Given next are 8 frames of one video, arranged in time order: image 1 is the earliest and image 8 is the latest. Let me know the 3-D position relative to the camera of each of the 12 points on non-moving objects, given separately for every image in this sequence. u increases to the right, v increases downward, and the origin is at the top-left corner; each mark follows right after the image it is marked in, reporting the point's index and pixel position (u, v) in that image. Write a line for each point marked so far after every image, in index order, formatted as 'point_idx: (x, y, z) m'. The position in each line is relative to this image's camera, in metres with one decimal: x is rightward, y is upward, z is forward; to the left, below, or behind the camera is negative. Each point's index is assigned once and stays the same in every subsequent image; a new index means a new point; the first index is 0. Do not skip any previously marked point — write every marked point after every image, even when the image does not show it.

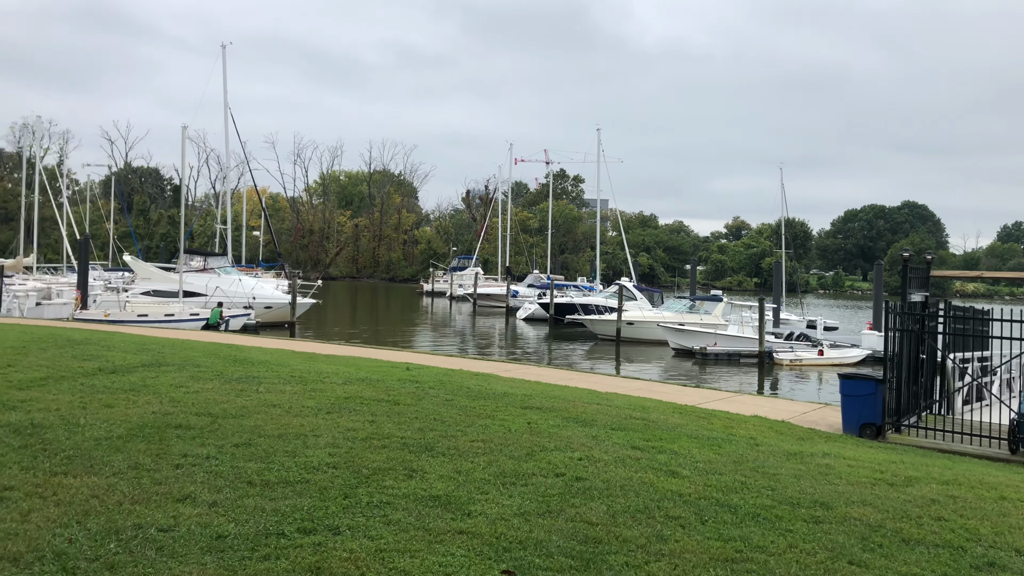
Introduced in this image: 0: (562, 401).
0: (+0.7, -1.5, +9.7) m
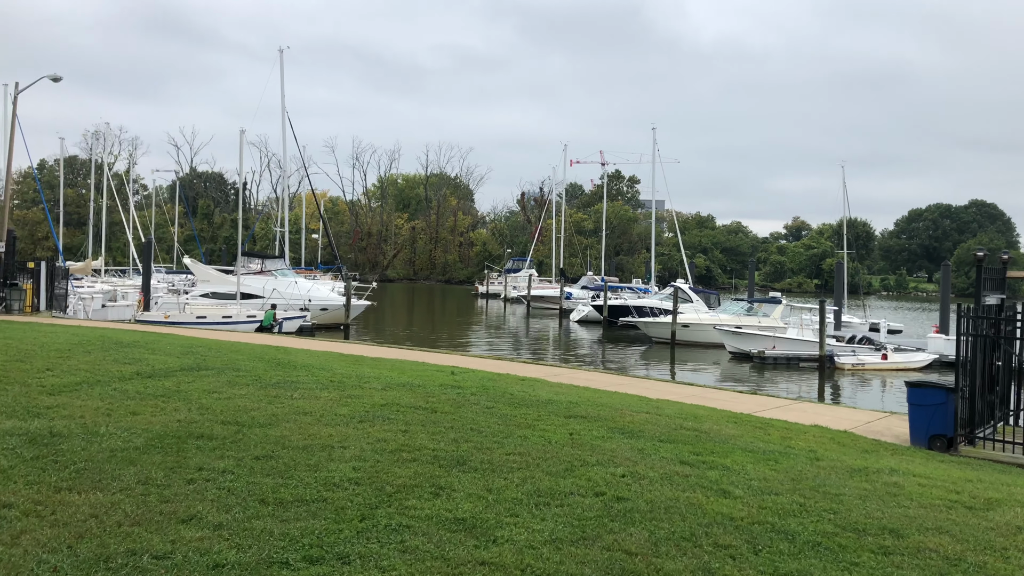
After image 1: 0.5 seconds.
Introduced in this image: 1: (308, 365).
0: (+1.2, -1.6, +9.2) m
1: (-3.4, -1.3, +11.9) m
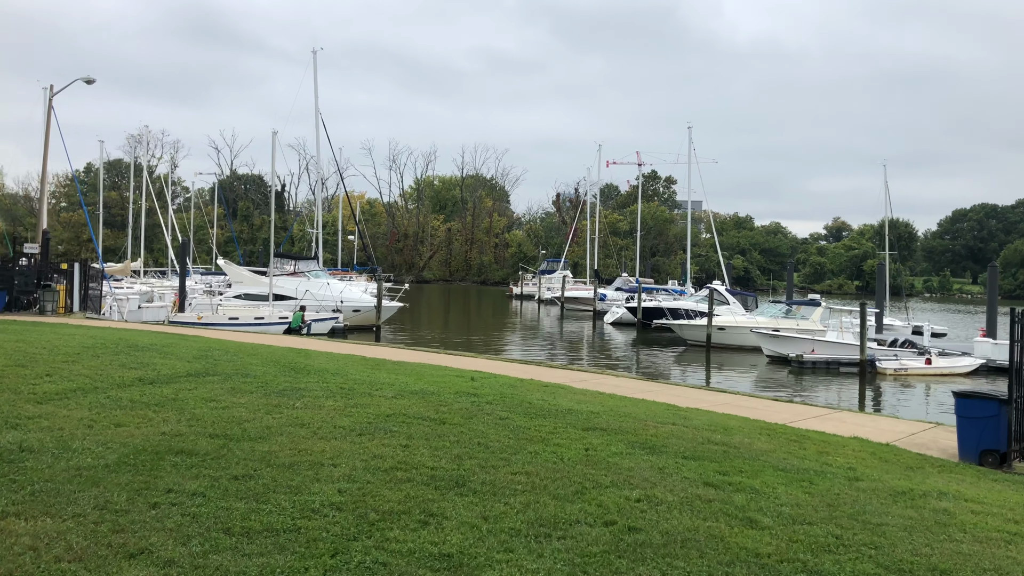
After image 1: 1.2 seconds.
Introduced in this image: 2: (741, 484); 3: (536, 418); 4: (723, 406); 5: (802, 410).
0: (+1.4, -1.6, +8.7) m
1: (-3.0, -1.3, +11.5) m
2: (+1.9, -1.6, +5.8) m
3: (+0.3, -1.5, +8.1) m
4: (+3.7, -2.1, +12.5) m
5: (+5.1, -2.1, +12.5) m
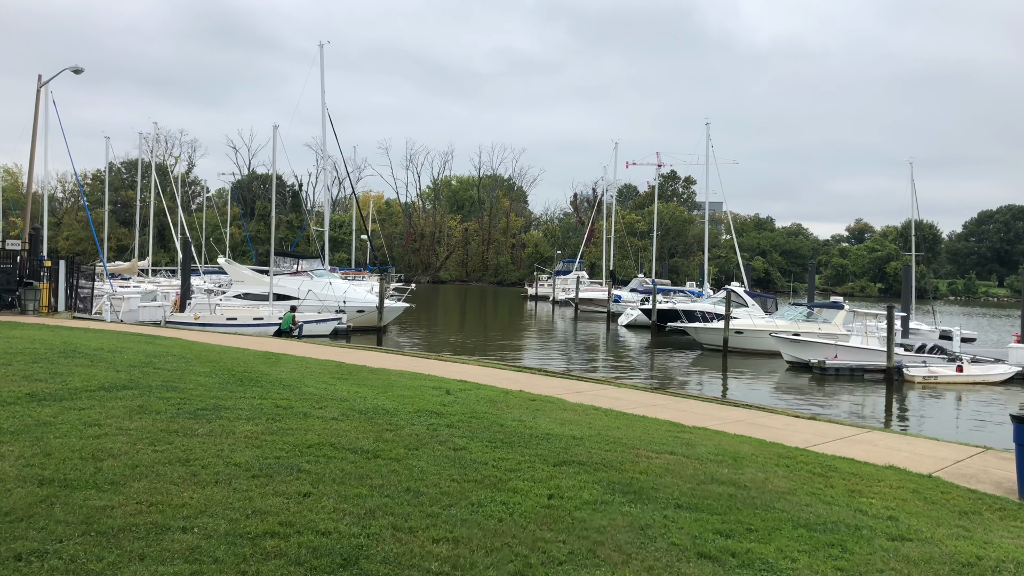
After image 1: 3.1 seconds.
0: (+1.1, -1.6, +7.2) m
1: (-3.3, -1.3, +10.2) m
2: (+1.4, -1.6, +4.3) m
3: (-0.1, -1.5, +6.6) m
4: (+3.5, -2.1, +11.0) m
5: (+4.8, -2.2, +10.9) m
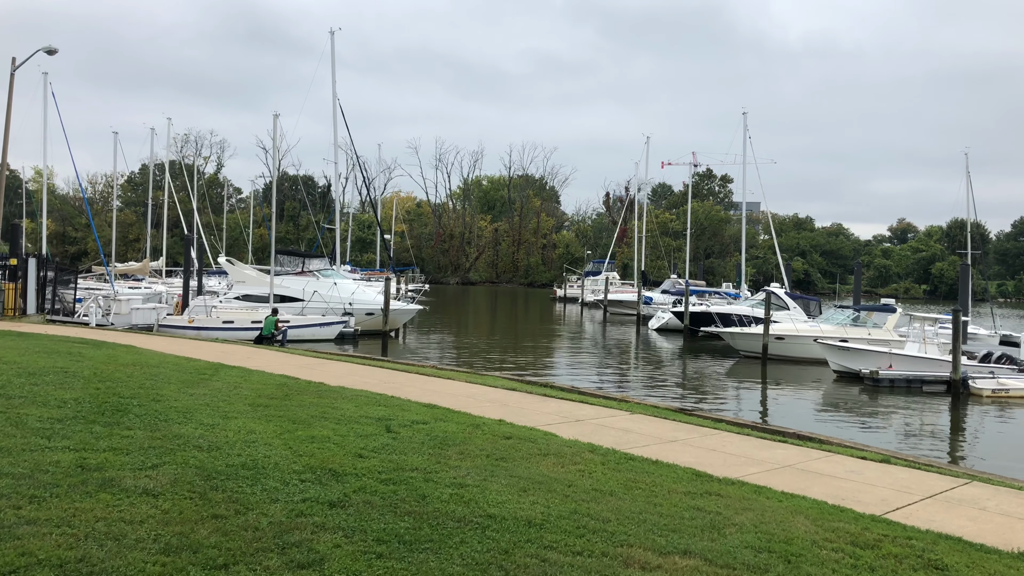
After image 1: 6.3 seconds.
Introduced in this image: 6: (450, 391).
0: (+0.5, -1.6, +4.4) m
1: (-3.7, -1.3, +7.6) m
2: (+0.7, -1.6, +1.6) m
3: (-0.7, -1.5, +3.9) m
4: (+3.1, -2.1, +8.1) m
5: (+4.4, -2.2, +7.9) m
6: (-1.1, -1.8, +12.4) m
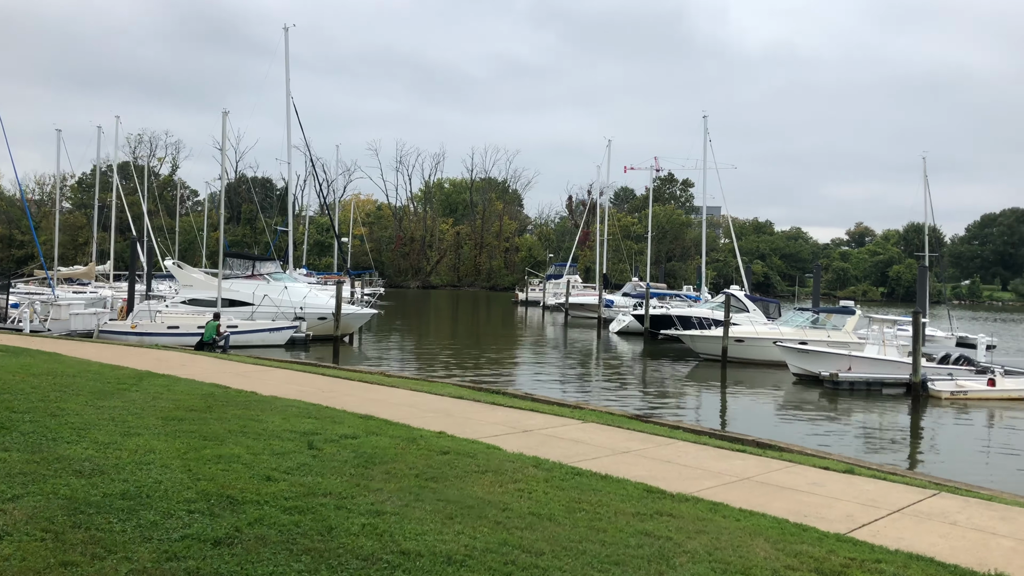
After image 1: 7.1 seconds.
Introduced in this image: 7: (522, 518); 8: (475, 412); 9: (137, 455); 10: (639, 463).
0: (+0.1, -1.6, +3.7) m
1: (-4.3, -1.3, +6.7) m
2: (+0.4, -1.6, +0.9) m
3: (-1.1, -1.5, +3.2) m
4: (+2.5, -2.1, +7.5) m
5: (+3.8, -2.2, +7.5) m
6: (-1.9, -1.8, +11.6) m
7: (+0.1, -1.7, +5.4) m
8: (-0.5, -1.9, +10.8) m
9: (-3.2, -1.4, +6.2) m
10: (+1.5, -2.0, +8.3) m
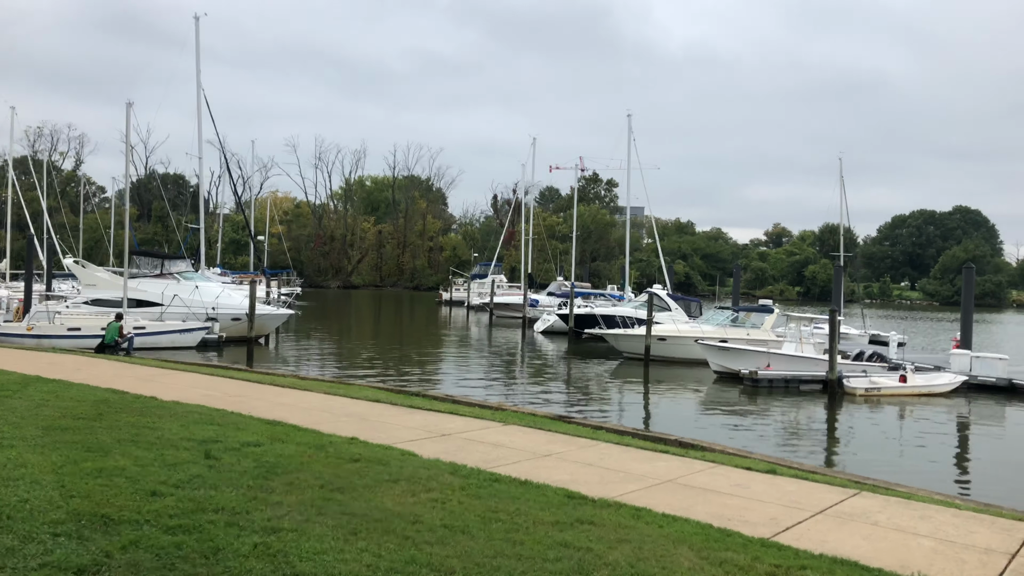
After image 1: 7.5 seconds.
0: (-0.4, -1.6, +3.3) m
1: (-5.1, -1.3, +5.8) m
2: (+0.2, -1.5, +0.5) m
3: (-1.5, -1.4, +2.6) m
4: (+1.6, -2.1, +7.3) m
5: (+2.9, -2.1, +7.3) m
6: (-3.2, -1.8, +10.9) m
7: (-0.6, -1.7, +5.0) m
8: (-1.7, -1.8, +10.2) m
9: (-3.9, -1.4, +5.4) m
10: (+0.5, -2.0, +8.0) m
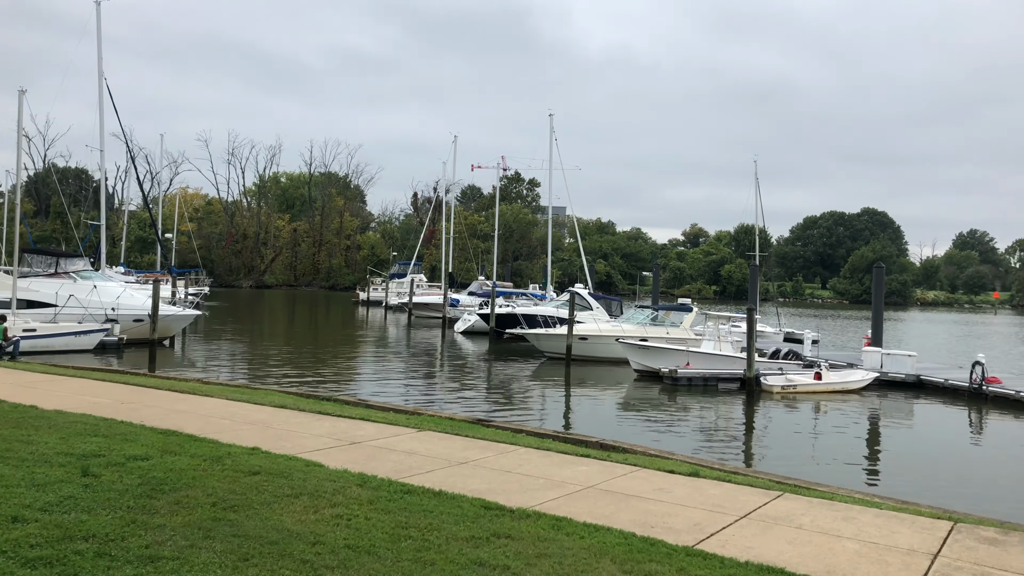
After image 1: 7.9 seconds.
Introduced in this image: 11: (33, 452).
0: (-0.8, -1.6, +2.8) m
1: (-5.7, -1.3, +4.8) m
2: (+0.1, -1.5, +0.1) m
3: (-1.8, -1.4, +2.0) m
4: (+0.8, -2.1, +7.0) m
5: (+2.1, -2.1, +7.2) m
6: (-4.3, -1.8, +10.1) m
7: (-1.1, -1.7, +4.4) m
8: (-2.8, -1.8, +9.5) m
9: (-4.5, -1.3, +4.5) m
10: (-0.4, -2.0, +7.5) m
11: (-4.6, -1.5, +6.8) m
